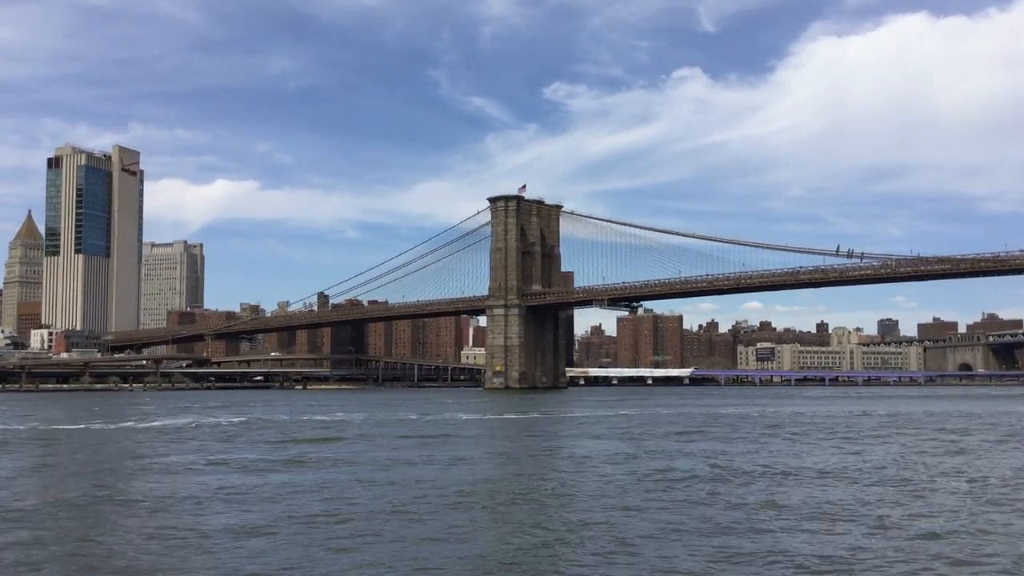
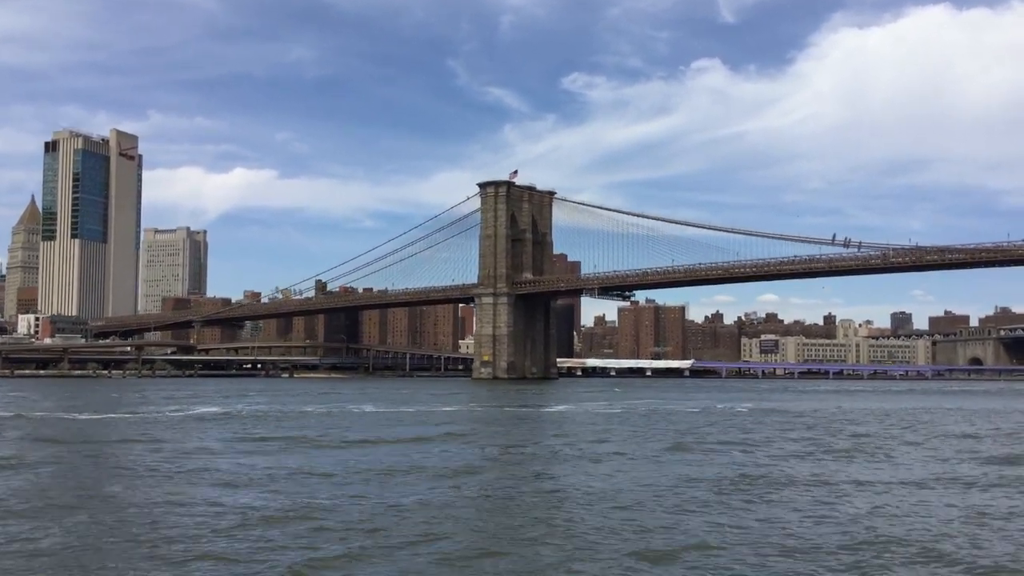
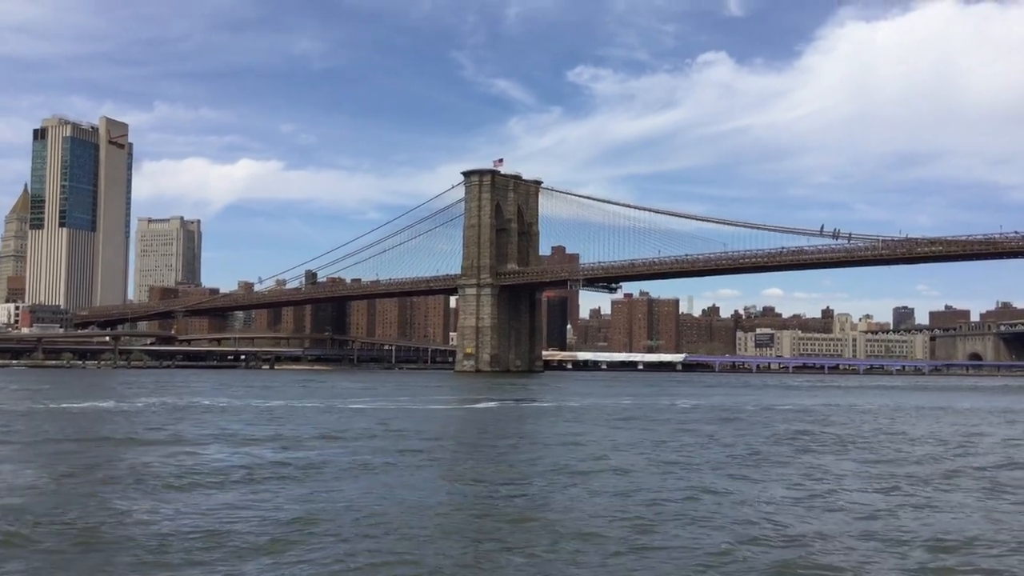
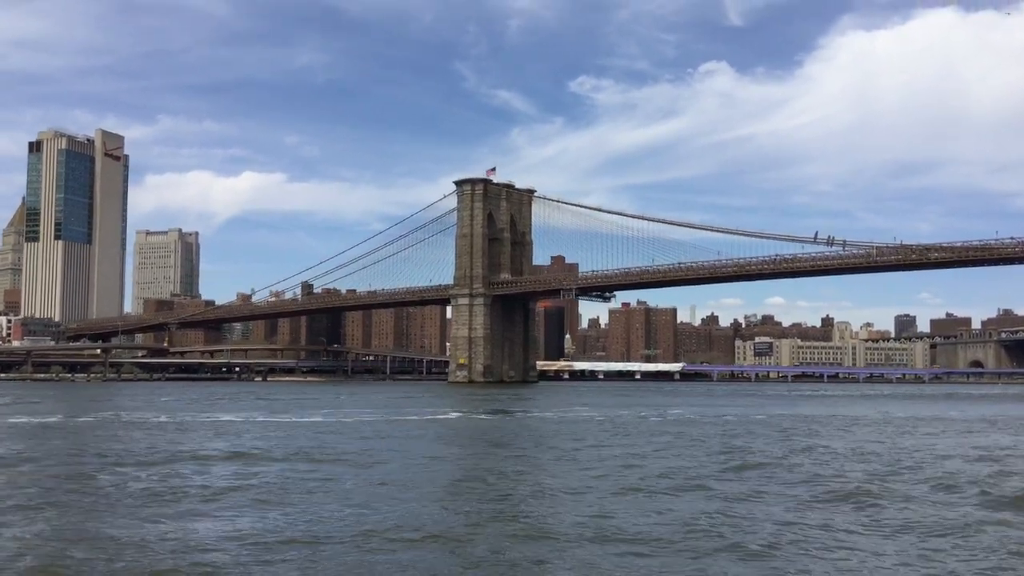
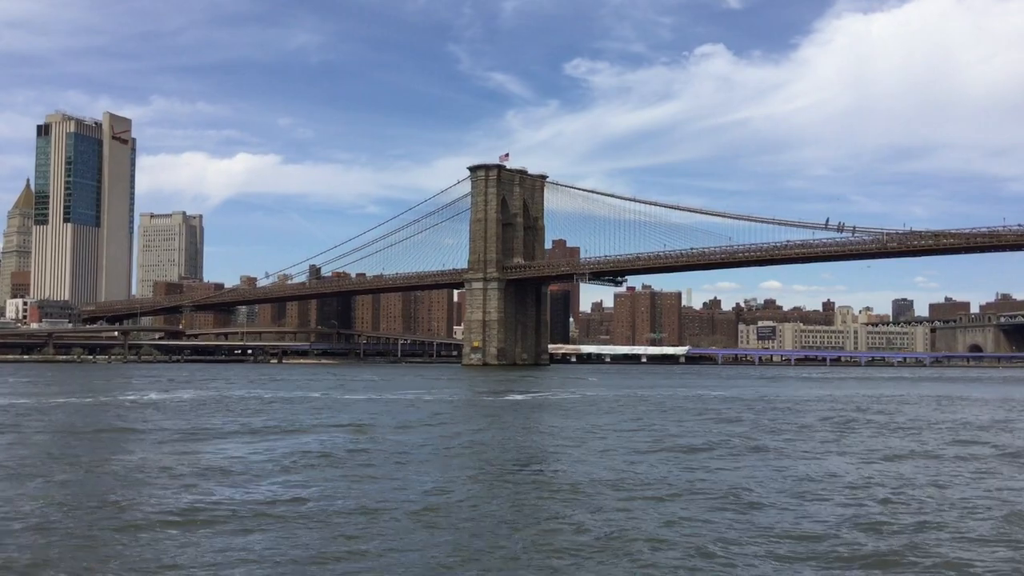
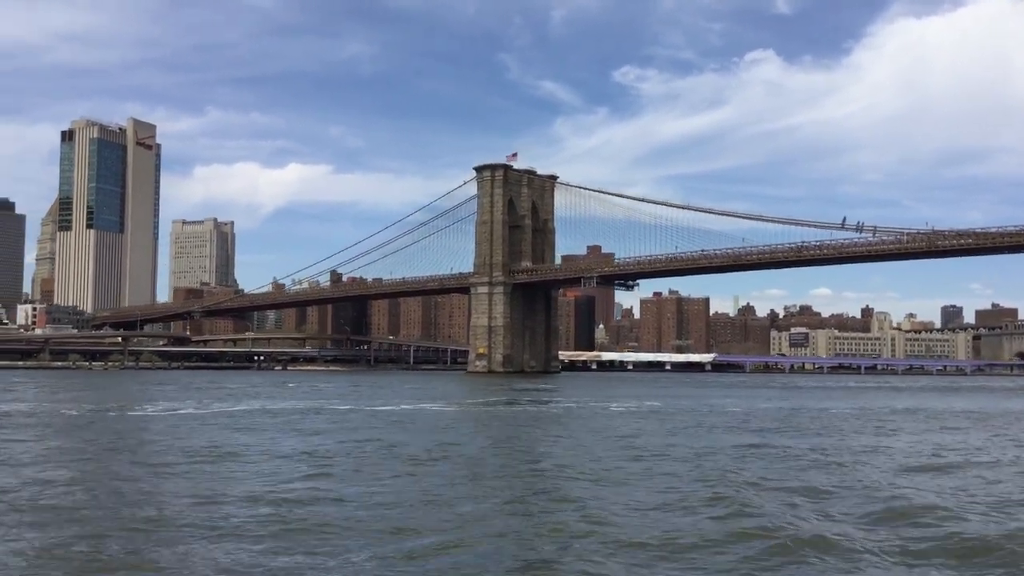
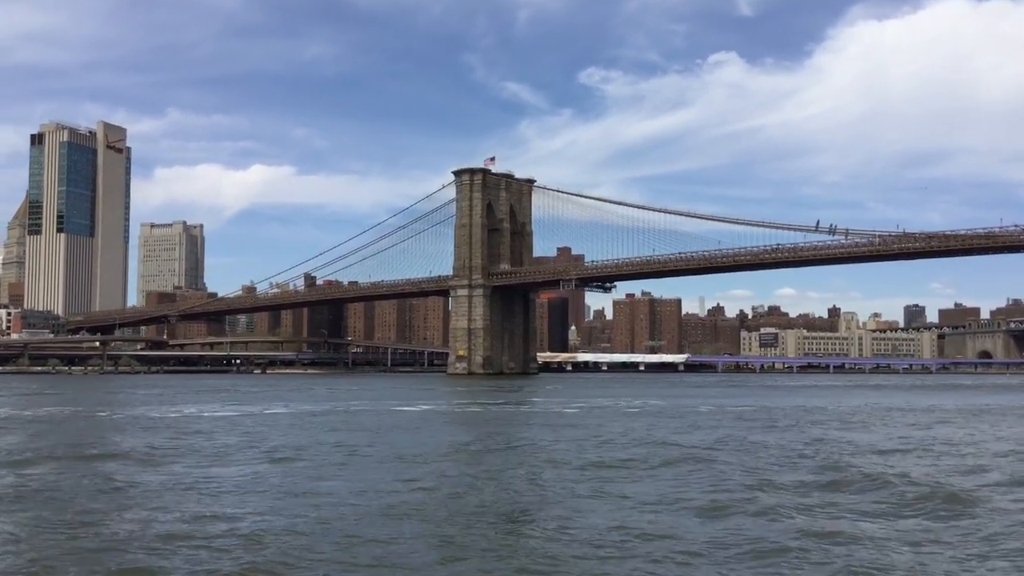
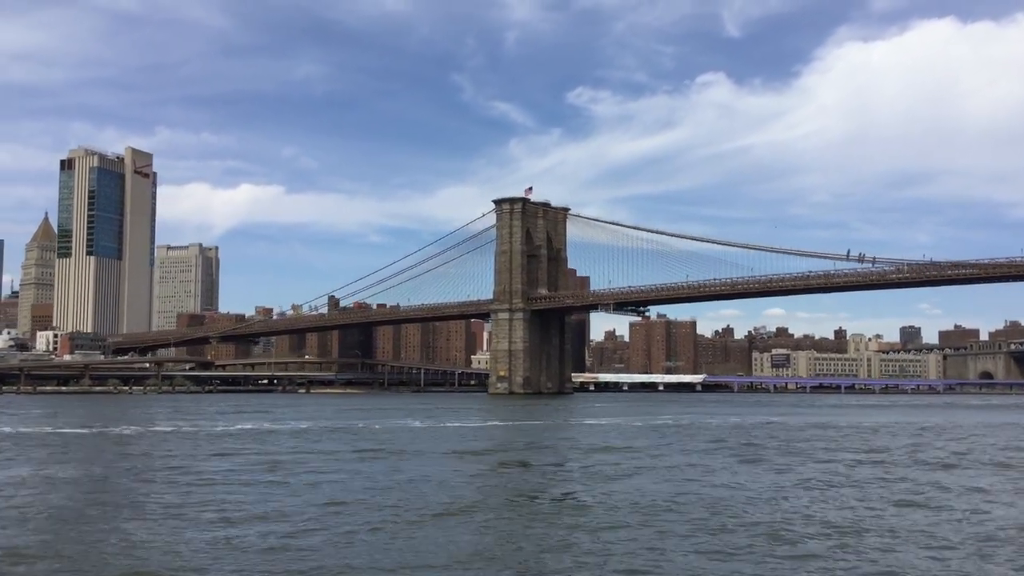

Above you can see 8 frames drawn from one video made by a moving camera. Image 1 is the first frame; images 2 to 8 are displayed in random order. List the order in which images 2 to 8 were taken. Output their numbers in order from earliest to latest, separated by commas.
8, 2, 5, 3, 4, 7, 6
